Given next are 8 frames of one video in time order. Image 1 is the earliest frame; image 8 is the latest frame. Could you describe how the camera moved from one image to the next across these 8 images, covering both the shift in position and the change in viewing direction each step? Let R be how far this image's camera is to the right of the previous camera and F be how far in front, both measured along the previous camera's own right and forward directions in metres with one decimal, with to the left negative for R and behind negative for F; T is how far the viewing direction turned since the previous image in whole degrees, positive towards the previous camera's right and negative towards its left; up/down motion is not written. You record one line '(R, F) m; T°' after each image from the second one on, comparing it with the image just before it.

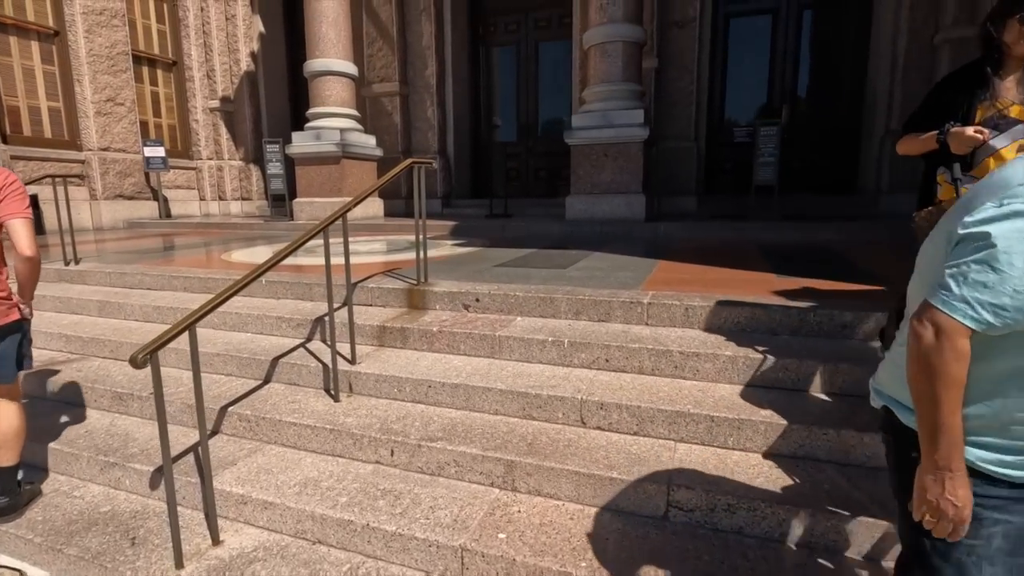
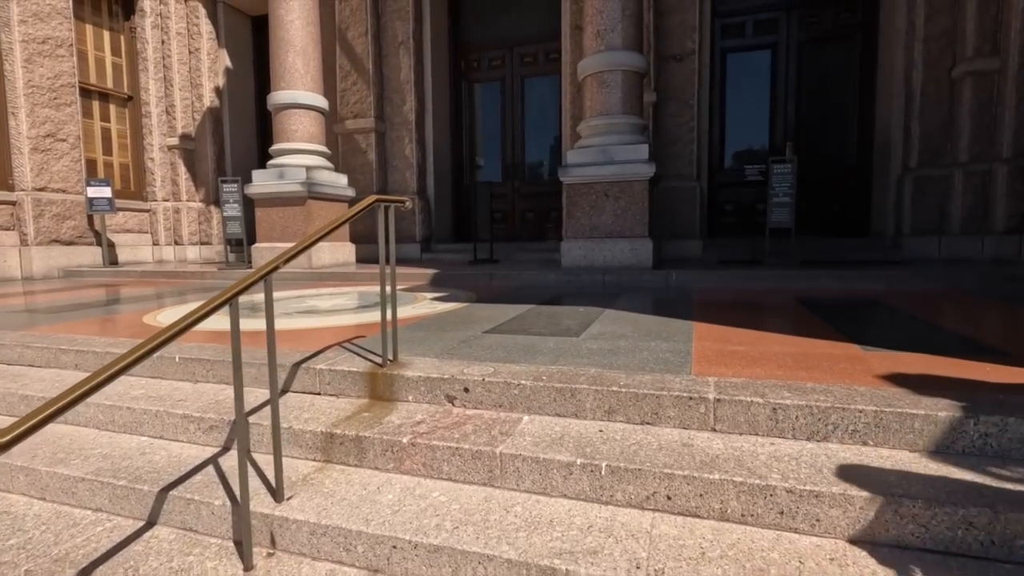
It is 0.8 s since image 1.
(-0.1, +1.0) m; +2°
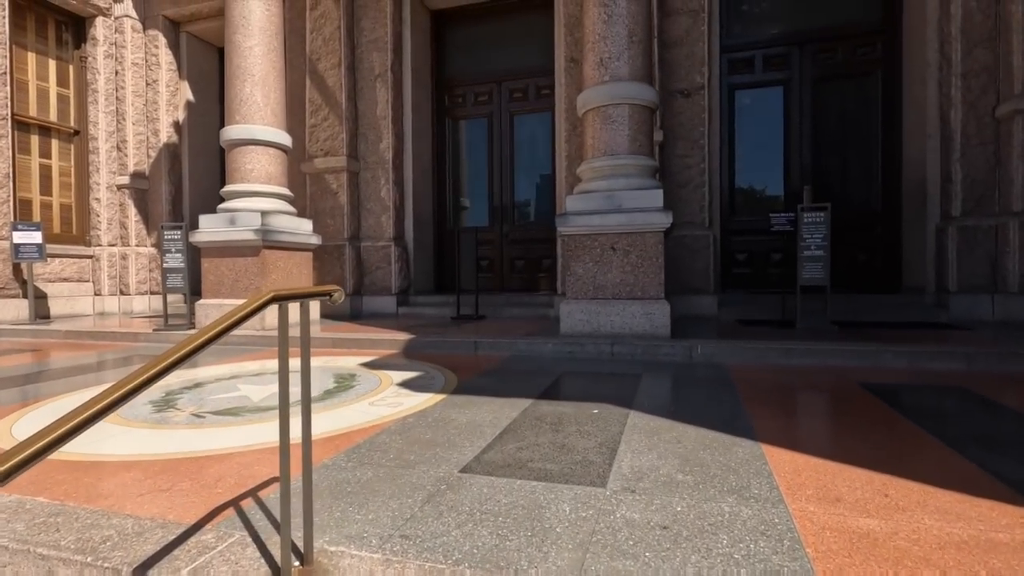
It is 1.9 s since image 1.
(0.0, +1.1) m; +1°
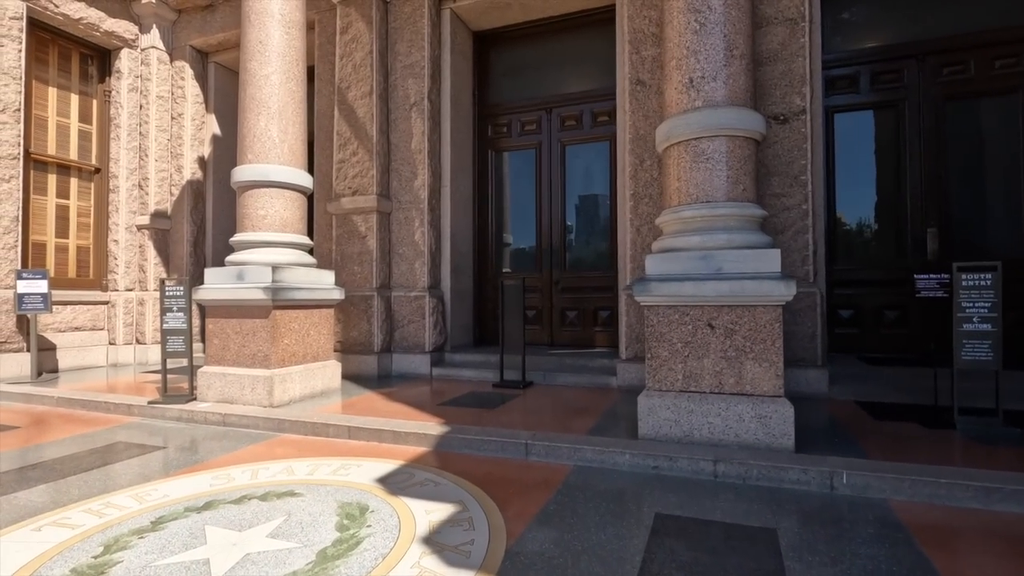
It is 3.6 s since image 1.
(-0.2, +1.2) m; -4°
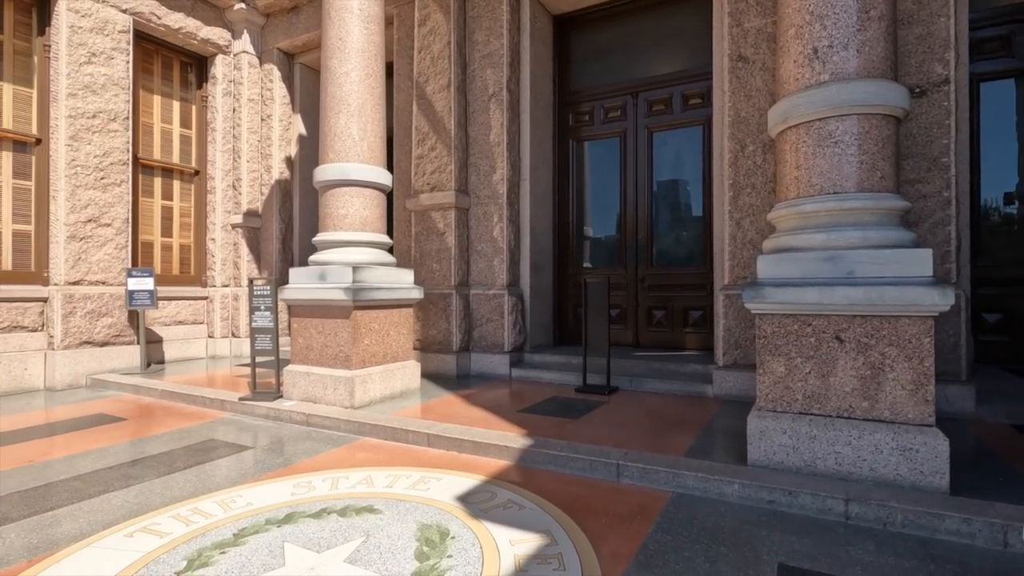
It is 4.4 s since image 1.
(-0.1, +0.3) m; -8°
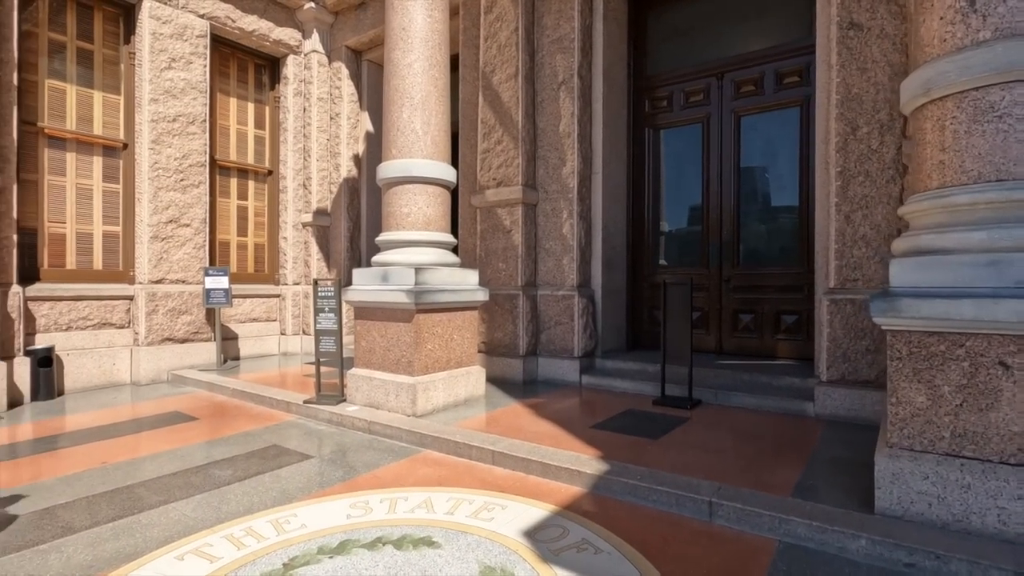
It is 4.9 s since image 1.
(-0.1, +0.4) m; -7°
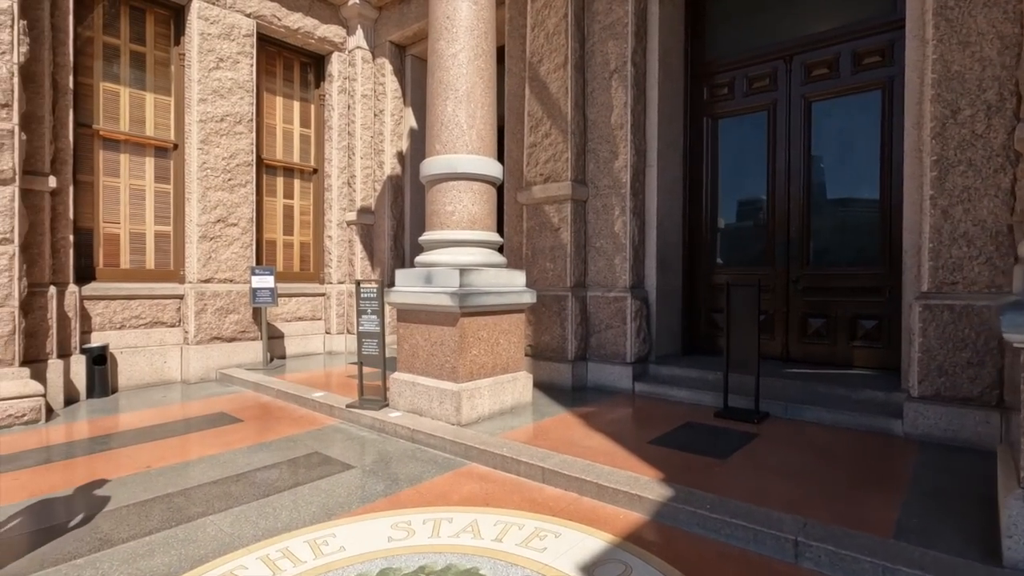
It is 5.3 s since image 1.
(-0.1, +0.3) m; -4°
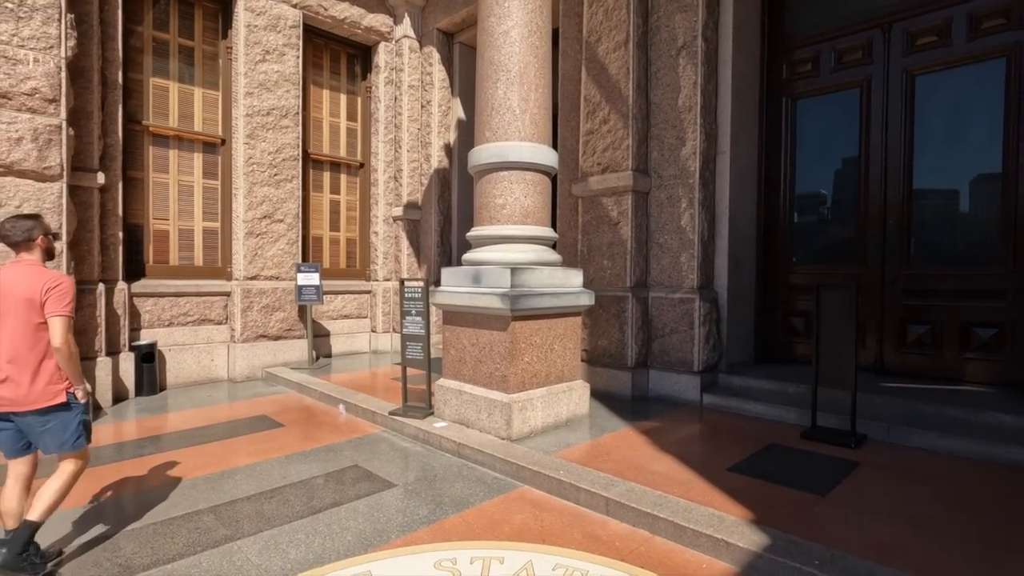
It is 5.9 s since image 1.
(-0.1, +0.5) m; -5°
